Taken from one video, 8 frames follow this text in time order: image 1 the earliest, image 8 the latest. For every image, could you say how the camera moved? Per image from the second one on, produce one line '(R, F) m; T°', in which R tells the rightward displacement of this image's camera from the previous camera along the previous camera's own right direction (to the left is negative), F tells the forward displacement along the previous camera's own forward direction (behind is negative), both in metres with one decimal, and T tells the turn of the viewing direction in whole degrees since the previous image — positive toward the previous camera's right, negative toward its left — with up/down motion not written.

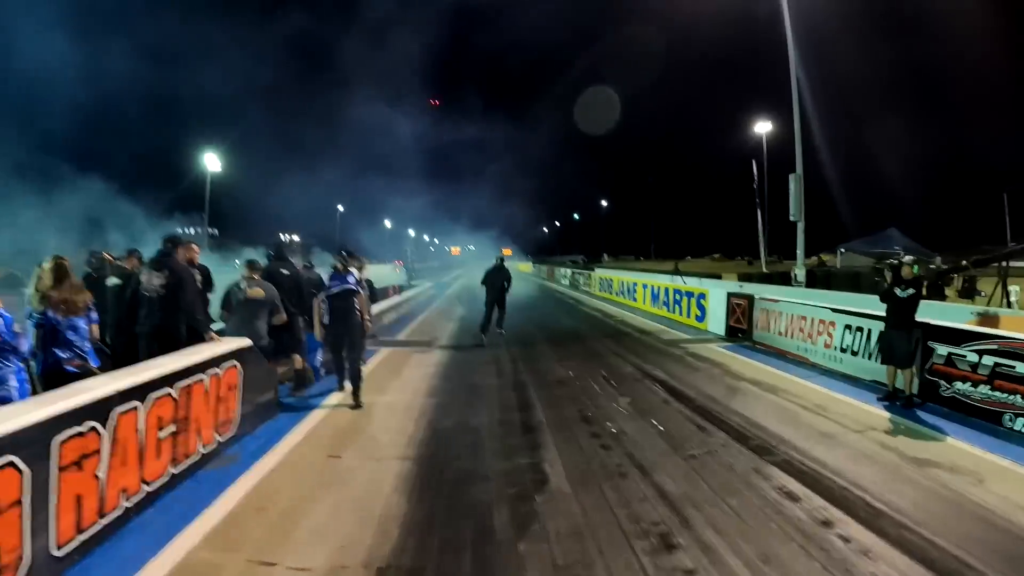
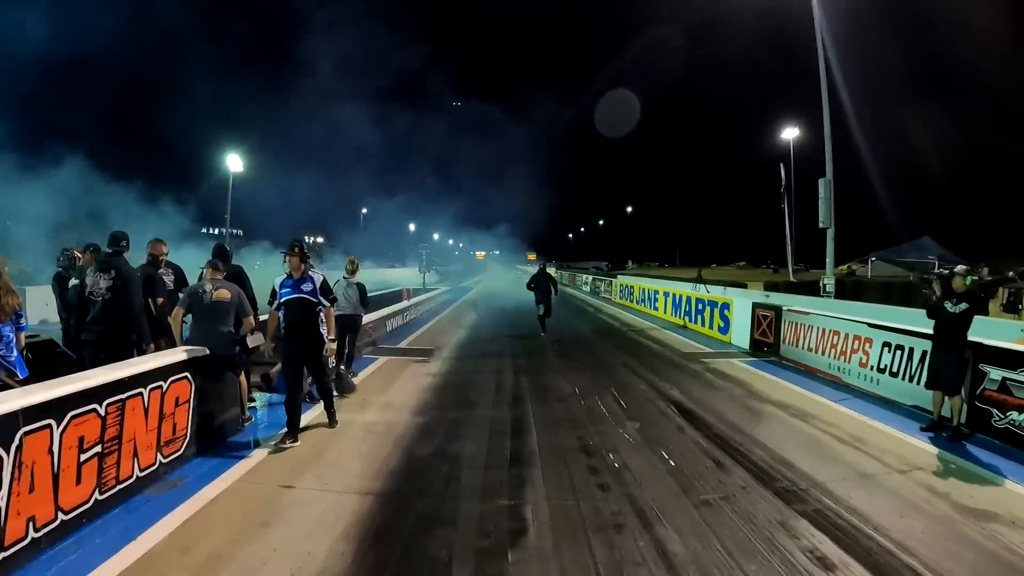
(+0.3, +0.6) m; -2°
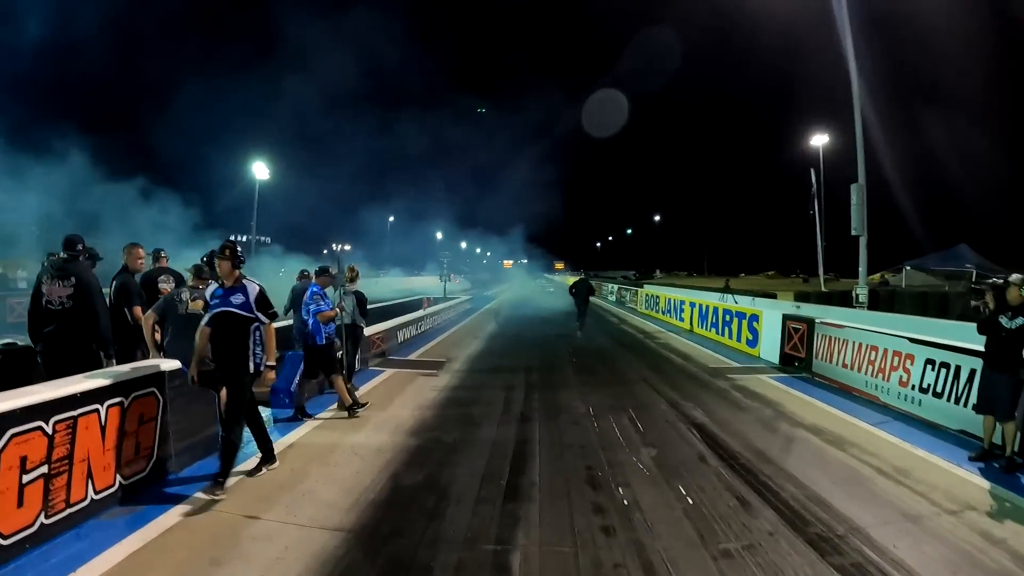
(+0.2, +0.5) m; -3°
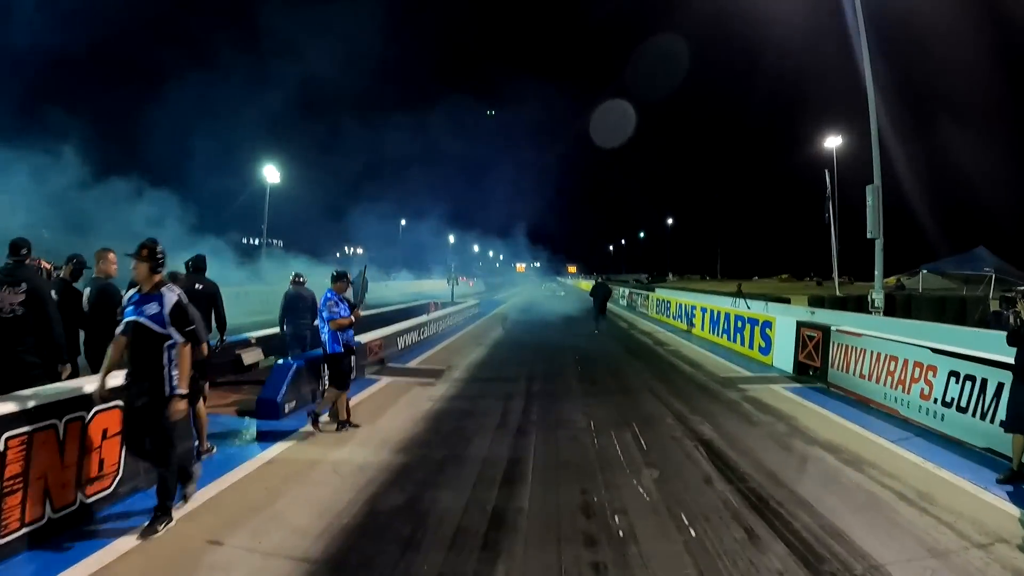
(+0.2, +0.3) m; -1°
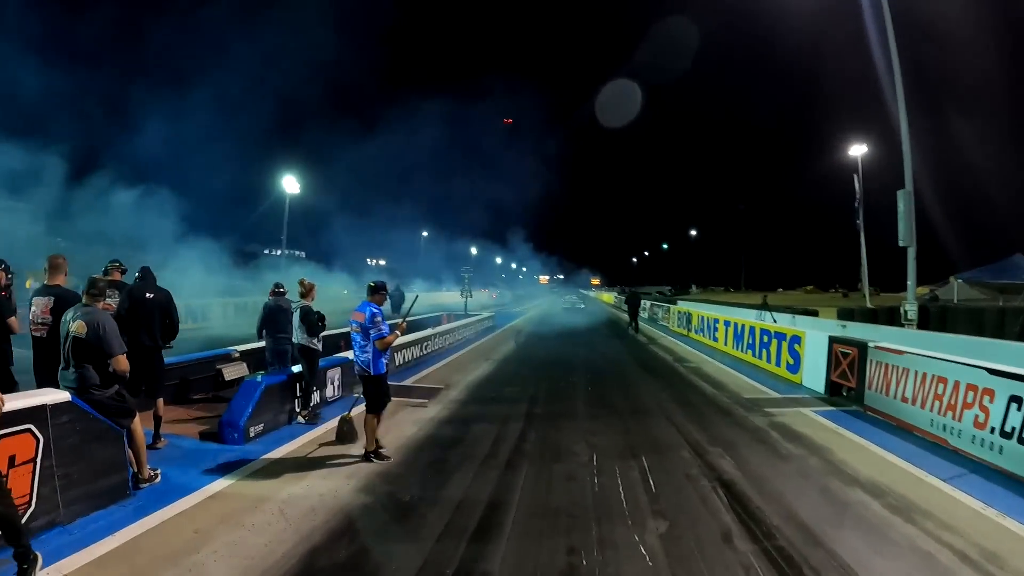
(+0.3, +0.8) m; -2°
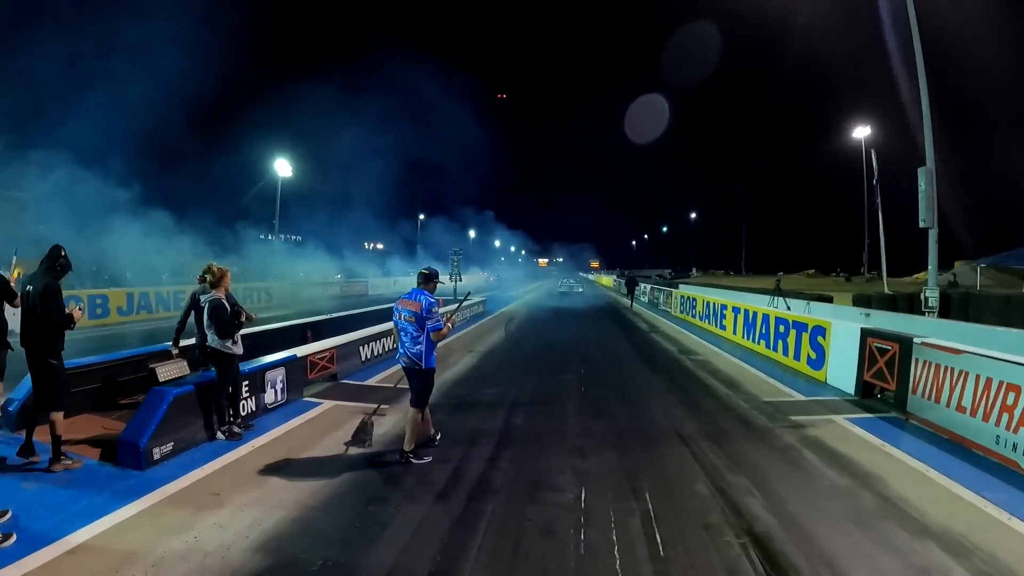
(+0.3, +1.4) m; 0°
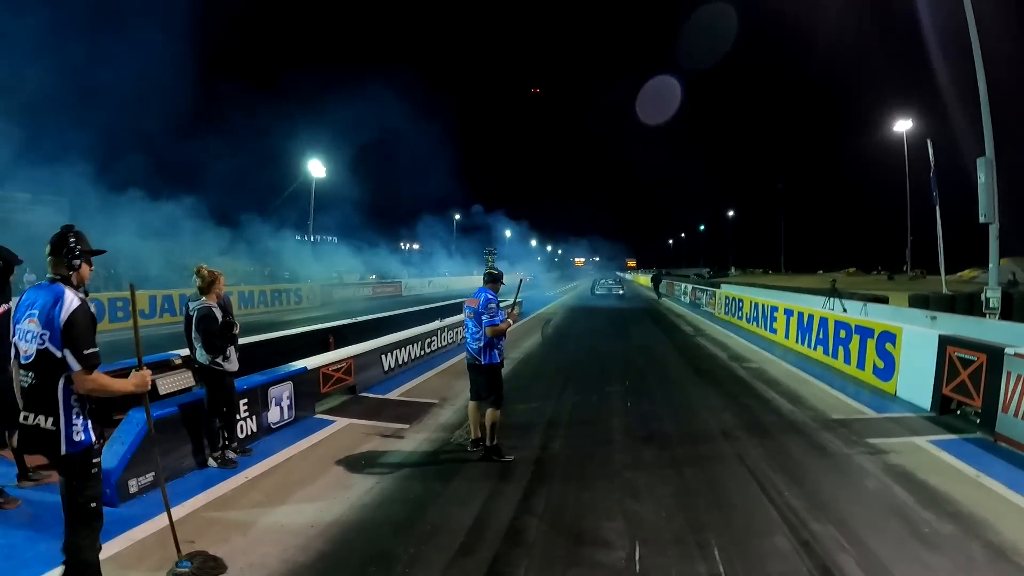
(0.0, +0.8) m; -3°
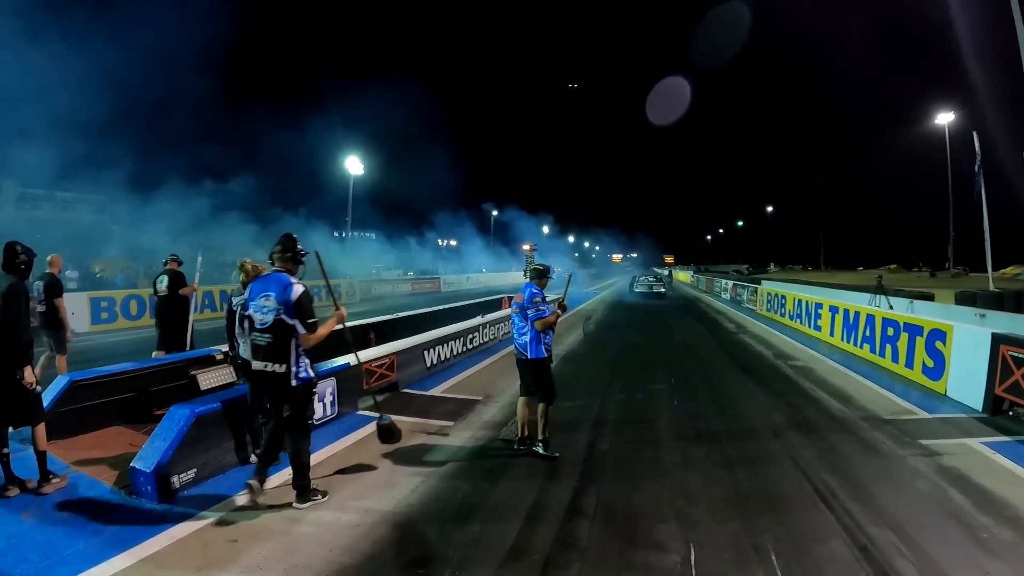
(-0.1, +0.1) m; -3°
